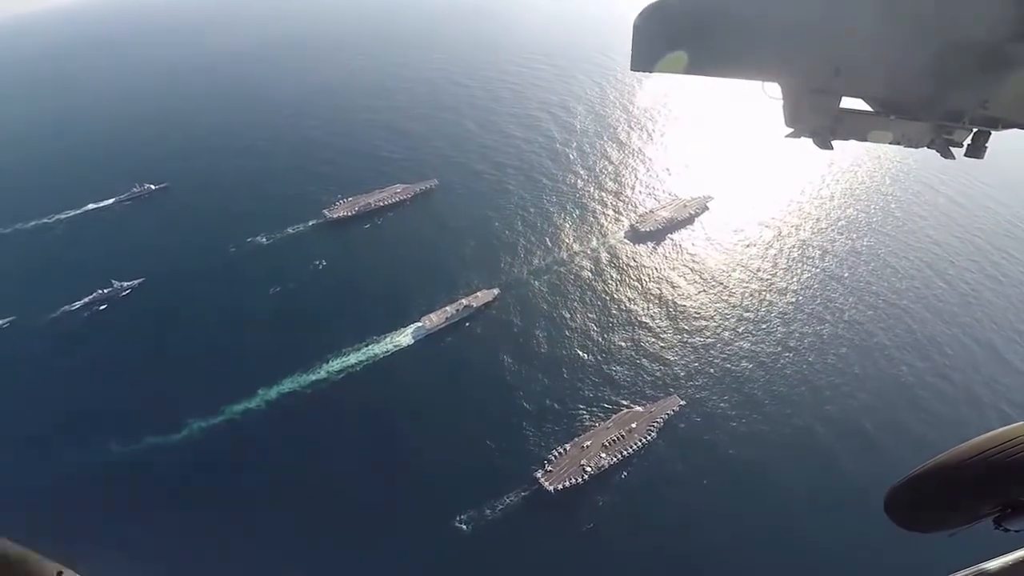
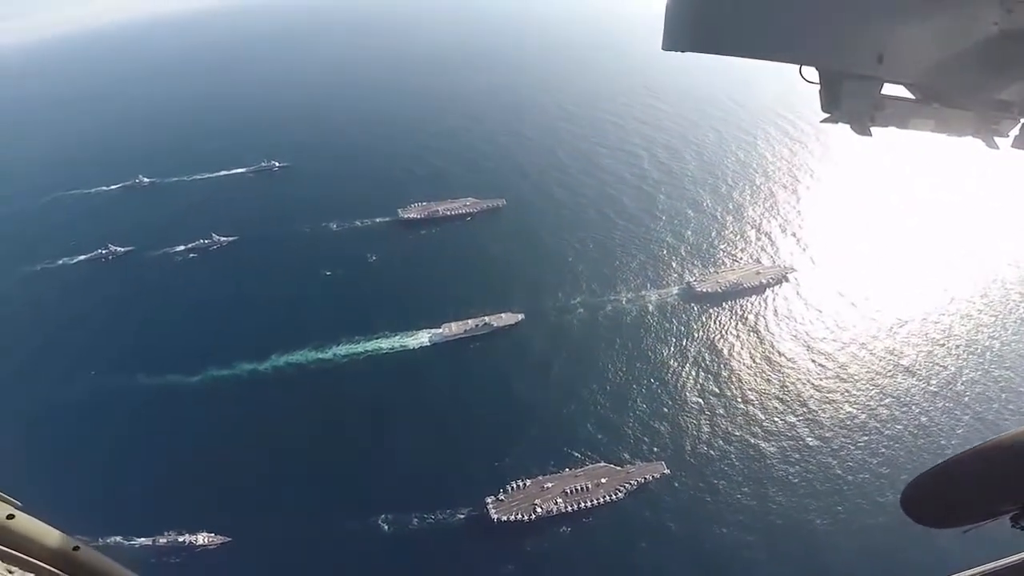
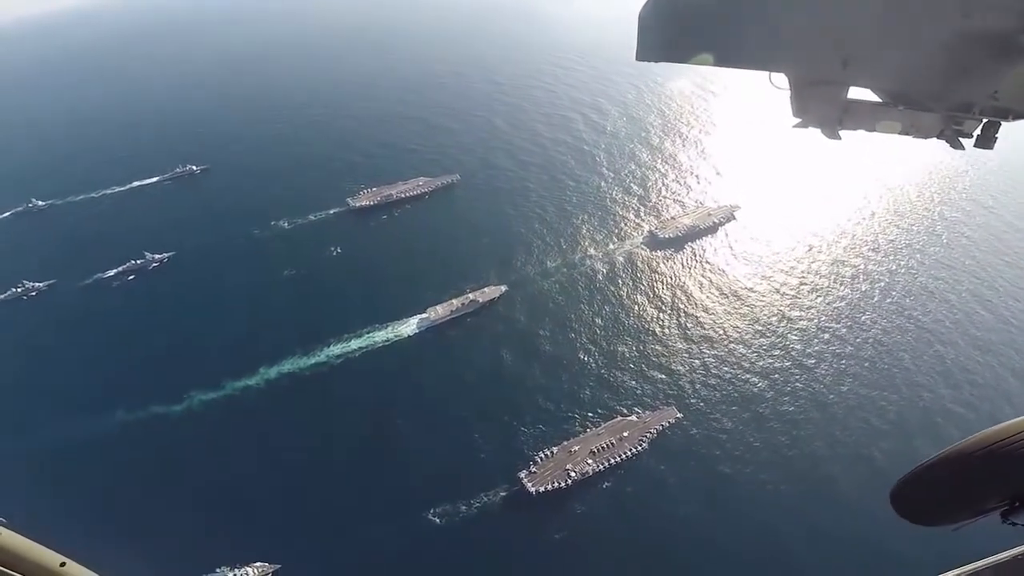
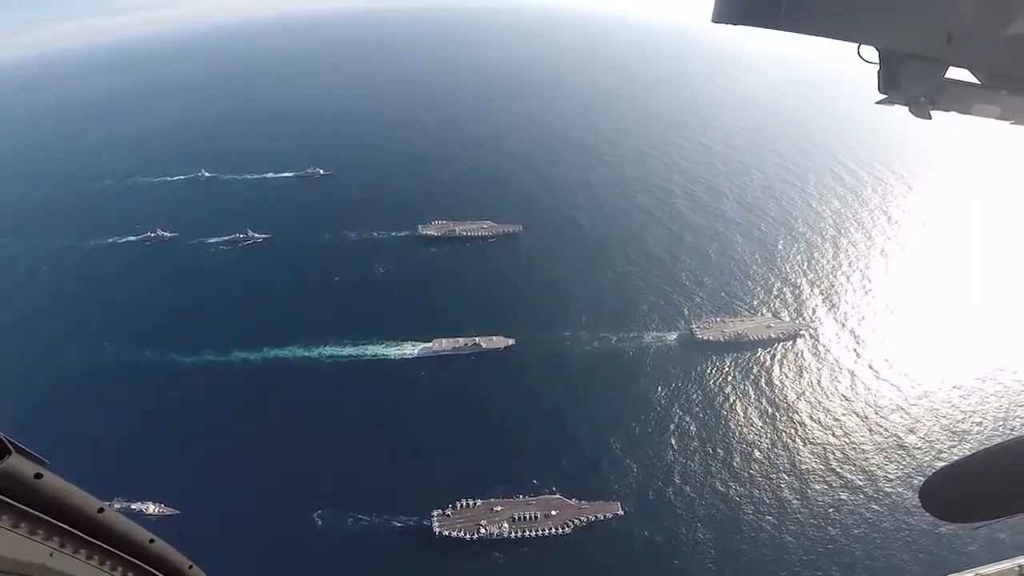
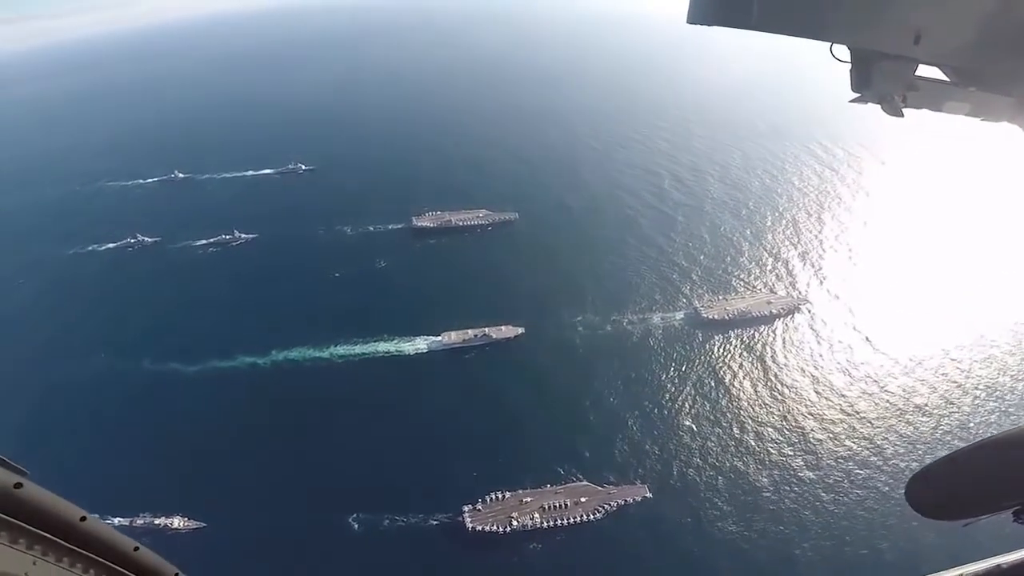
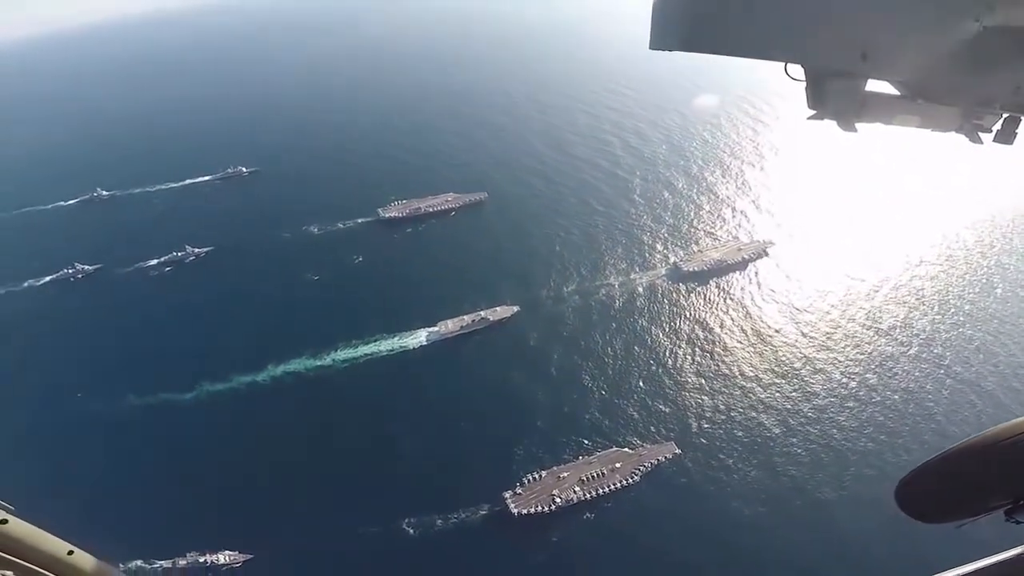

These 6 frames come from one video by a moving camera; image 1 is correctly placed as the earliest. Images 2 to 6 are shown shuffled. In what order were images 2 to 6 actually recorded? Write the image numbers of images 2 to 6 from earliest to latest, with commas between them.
3, 6, 2, 5, 4
